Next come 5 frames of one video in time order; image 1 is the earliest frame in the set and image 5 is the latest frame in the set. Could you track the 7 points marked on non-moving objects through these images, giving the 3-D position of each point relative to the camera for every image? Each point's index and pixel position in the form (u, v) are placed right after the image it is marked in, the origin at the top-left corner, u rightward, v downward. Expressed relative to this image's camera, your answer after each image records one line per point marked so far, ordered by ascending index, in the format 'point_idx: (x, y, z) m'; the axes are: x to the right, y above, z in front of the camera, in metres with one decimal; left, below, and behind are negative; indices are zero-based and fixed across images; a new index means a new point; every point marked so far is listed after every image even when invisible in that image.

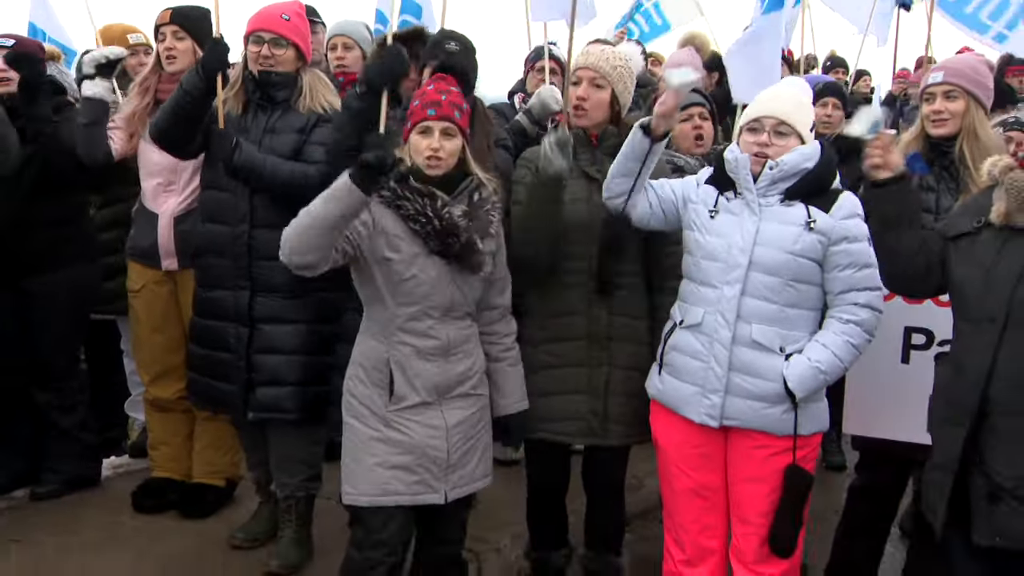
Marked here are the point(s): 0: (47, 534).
0: (-1.3, -0.7, +2.9) m
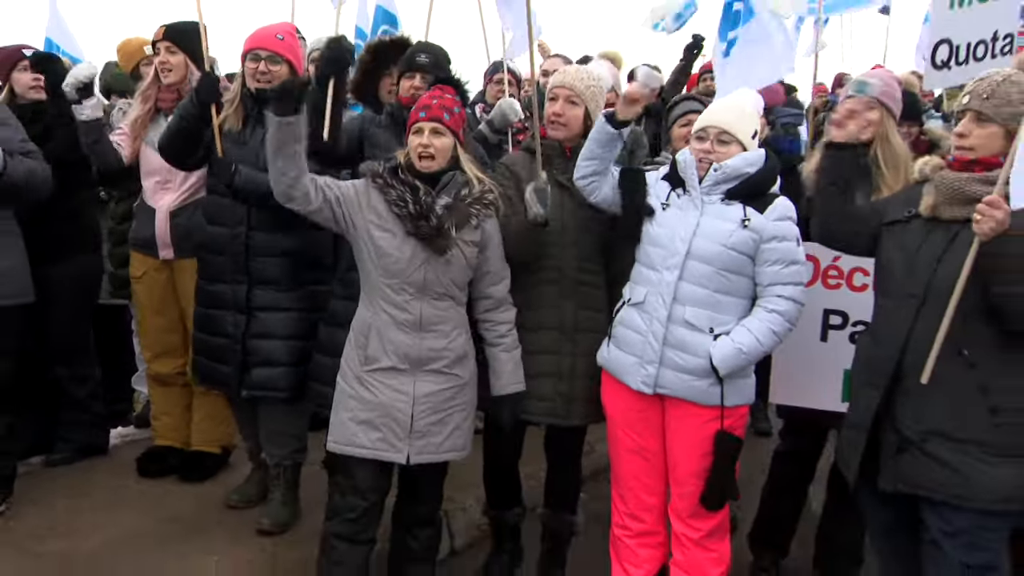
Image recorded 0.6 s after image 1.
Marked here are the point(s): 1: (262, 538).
0: (-1.4, -0.7, +3.2) m
1: (-0.8, -0.8, +3.1) m
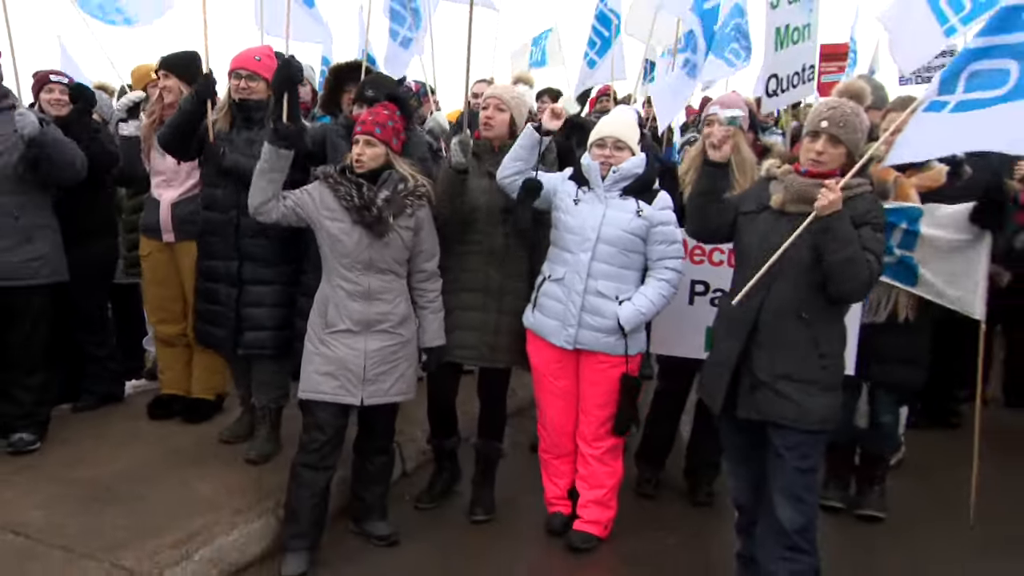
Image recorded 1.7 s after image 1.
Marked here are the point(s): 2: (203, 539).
0: (-1.7, -0.6, +3.9) m
1: (-1.0, -0.7, +3.9) m
2: (-1.1, -0.9, +3.4) m
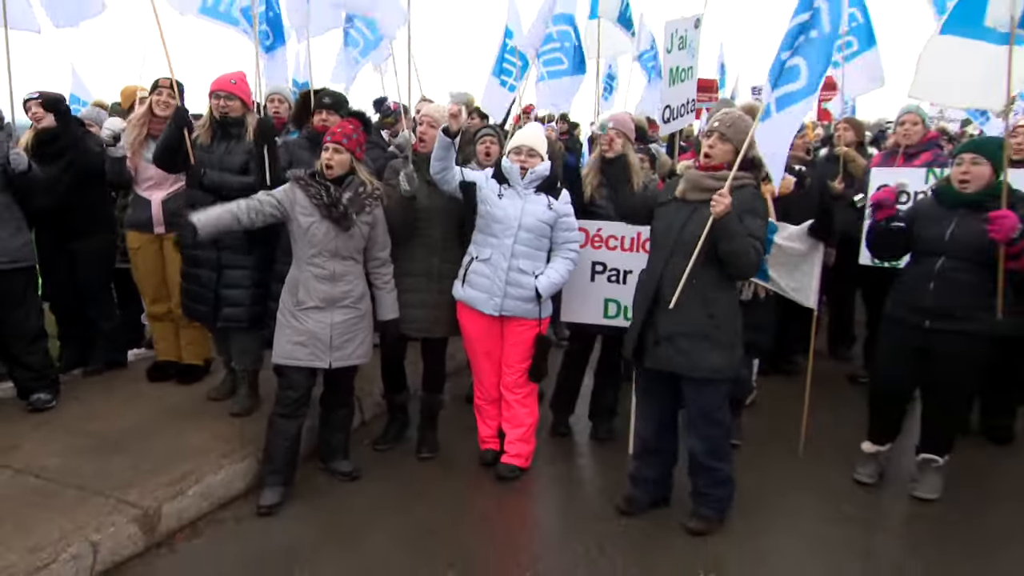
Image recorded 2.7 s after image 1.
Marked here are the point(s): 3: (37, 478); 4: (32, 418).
0: (-2.0, -0.5, +4.6) m
1: (-1.3, -0.6, +4.7) m
2: (-1.3, -0.8, +4.2) m
3: (-1.9, -0.8, +4.0) m
4: (-2.2, -0.6, +4.5) m
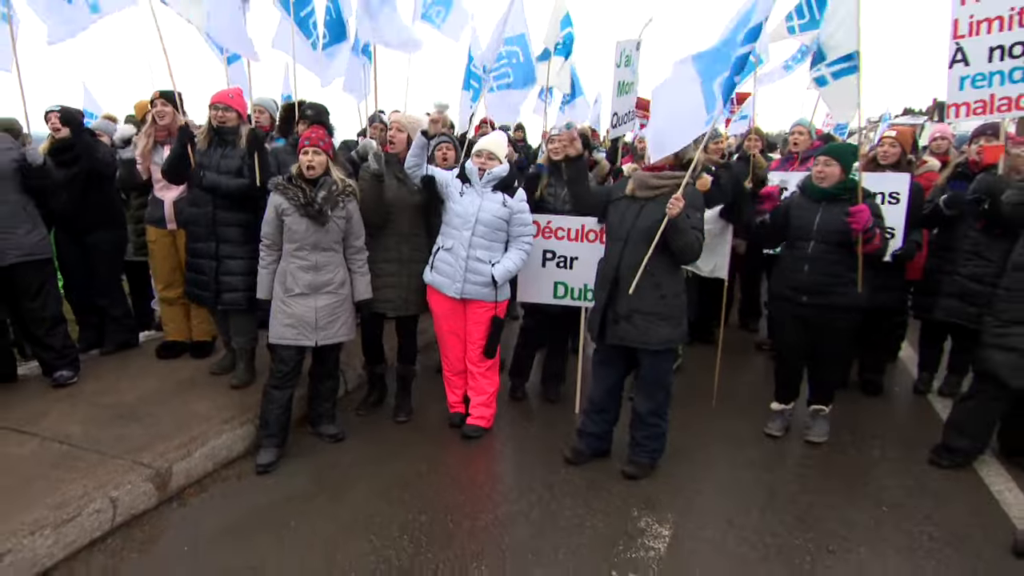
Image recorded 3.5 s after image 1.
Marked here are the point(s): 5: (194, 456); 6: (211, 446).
0: (-2.1, -0.5, +5.3) m
1: (-1.5, -0.5, +5.3) m
2: (-1.5, -0.7, +4.9) m
3: (-2.1, -0.7, +4.7) m
4: (-2.4, -0.5, +5.1) m
5: (-1.5, -0.8, +4.7) m
6: (-1.5, -0.8, +4.8) m
